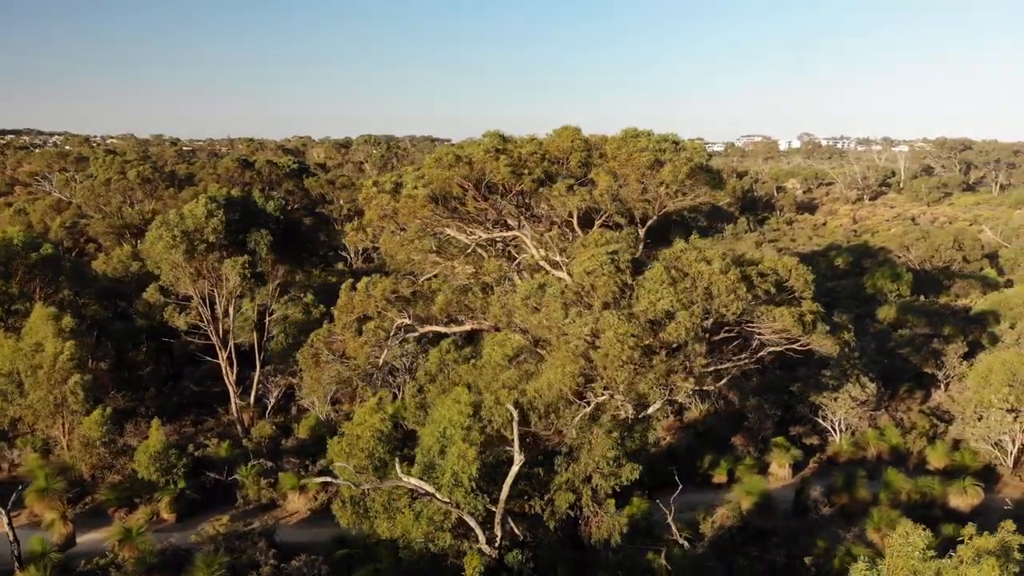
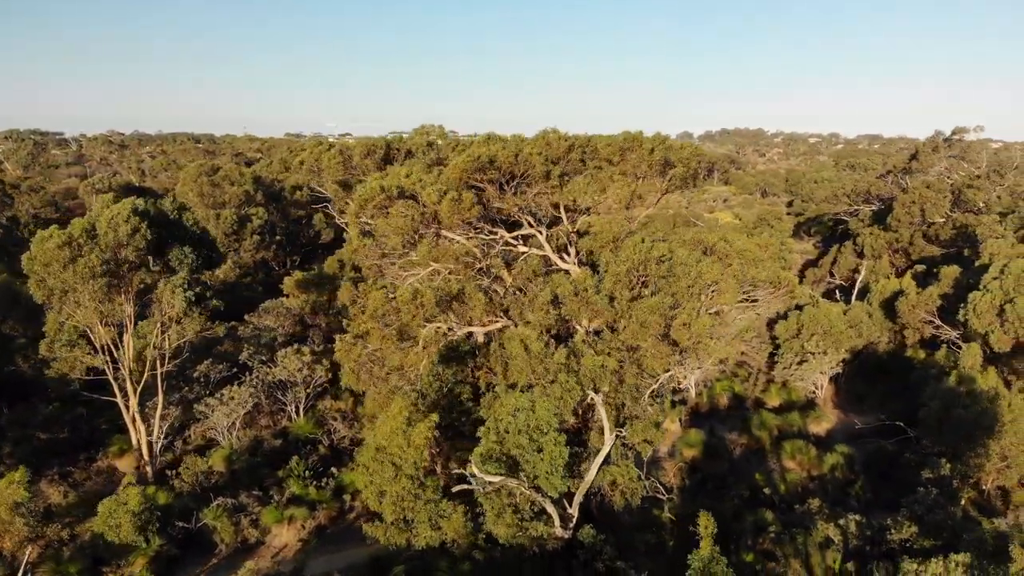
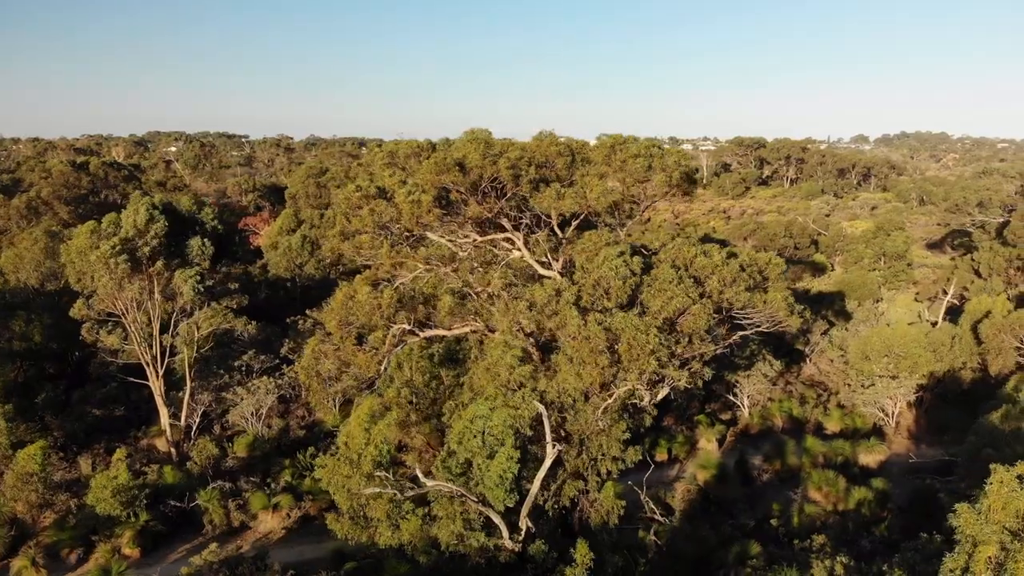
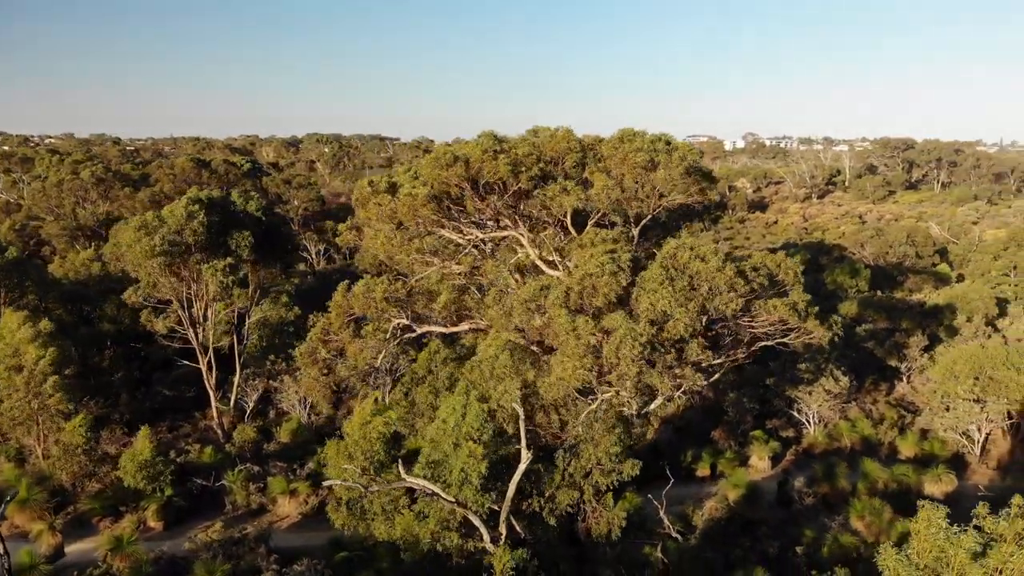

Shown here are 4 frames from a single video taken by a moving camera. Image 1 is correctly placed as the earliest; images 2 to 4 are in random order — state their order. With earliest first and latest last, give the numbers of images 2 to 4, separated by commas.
4, 3, 2
